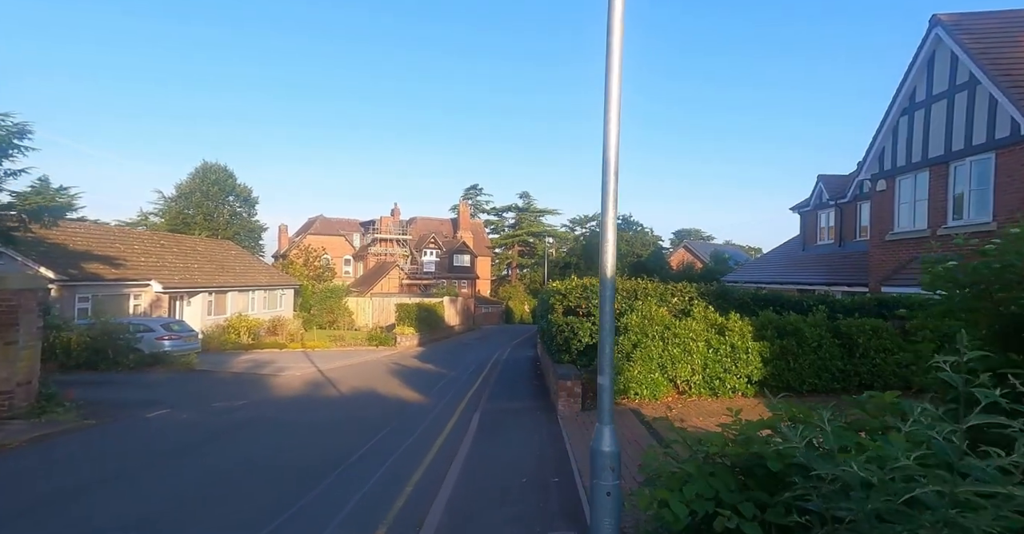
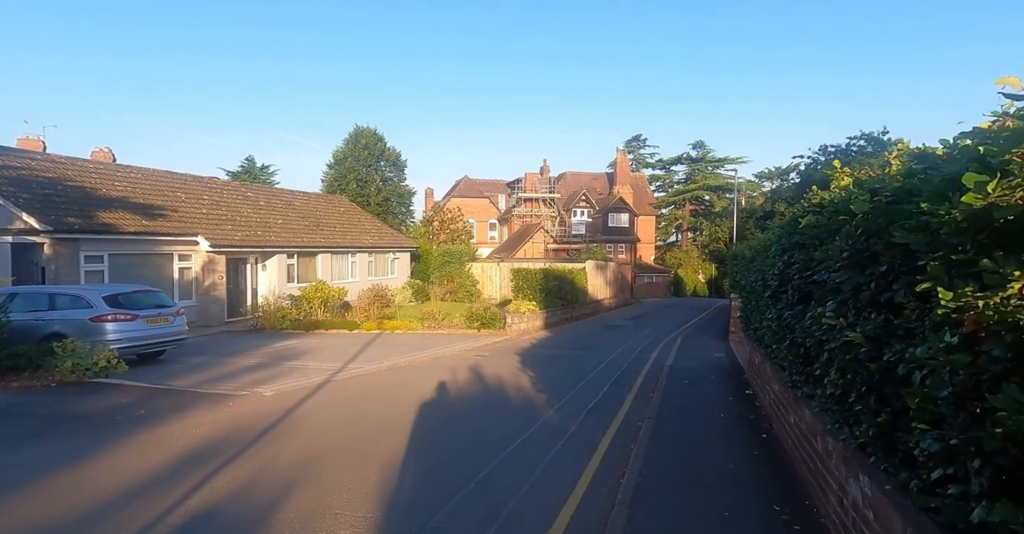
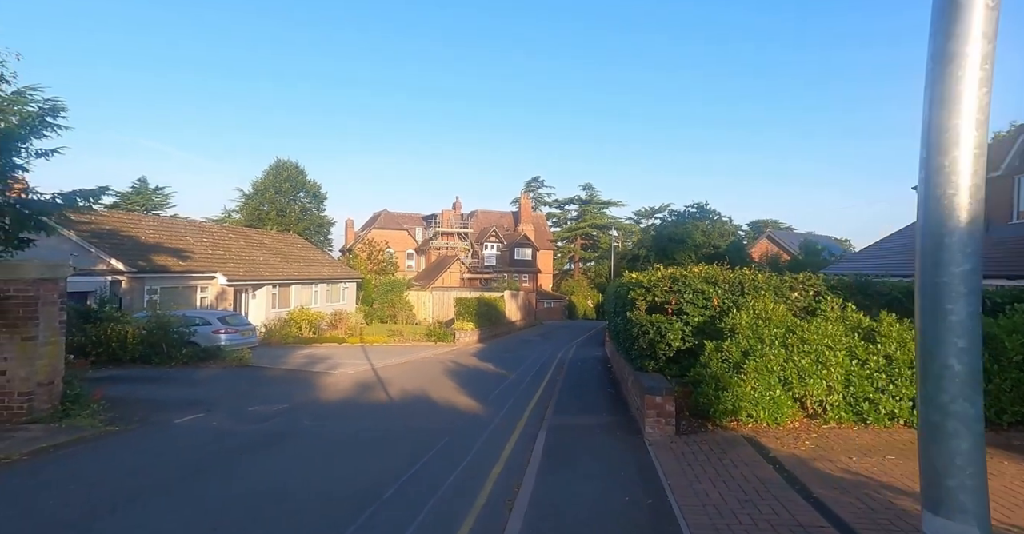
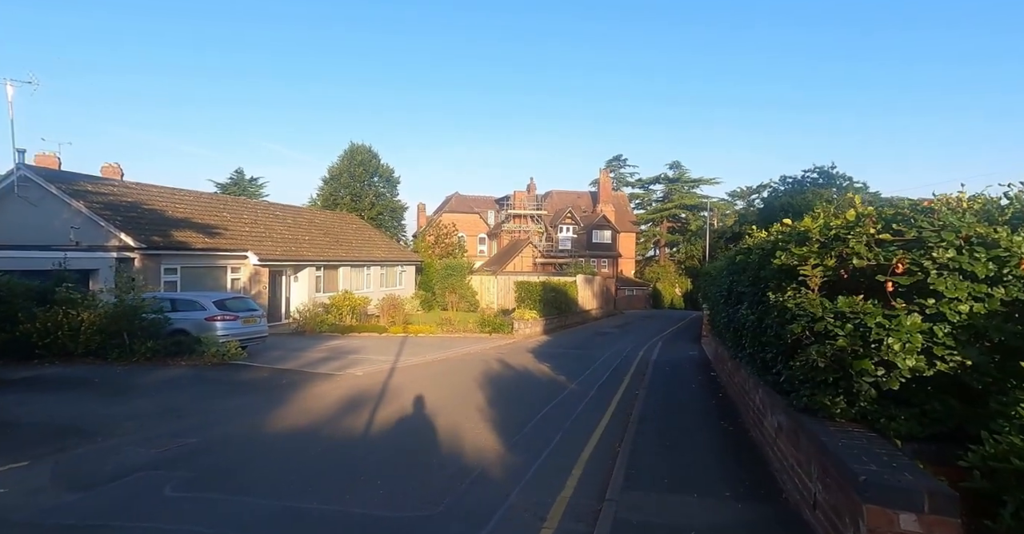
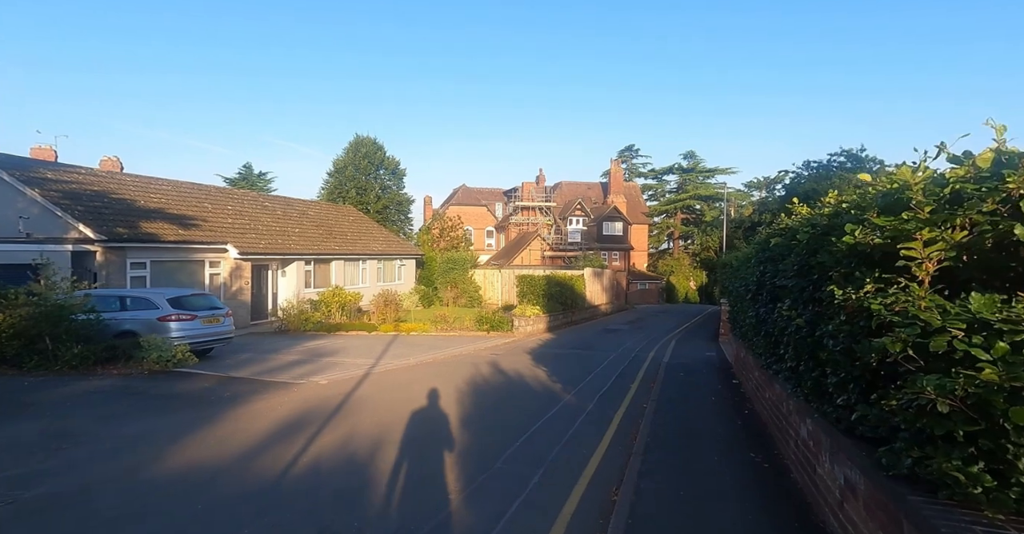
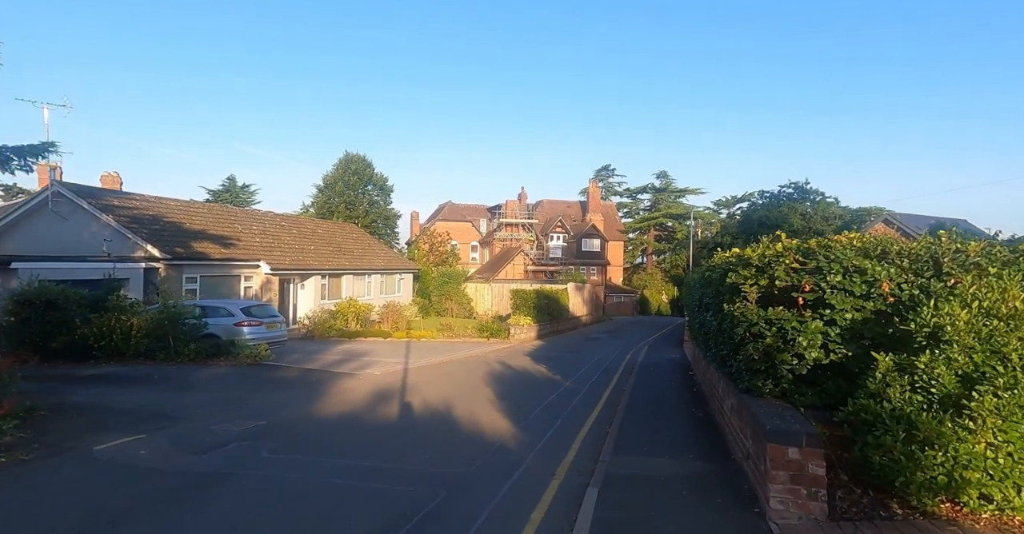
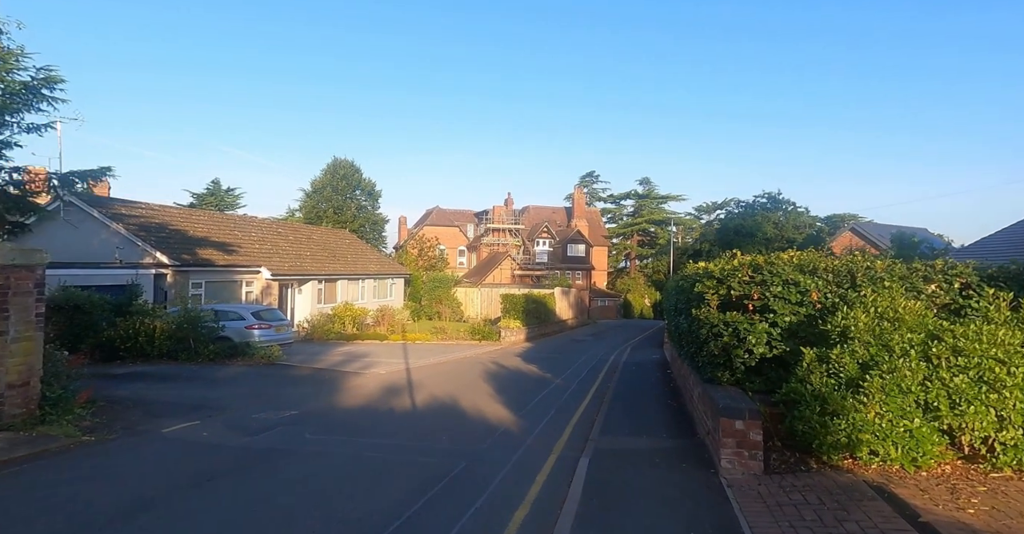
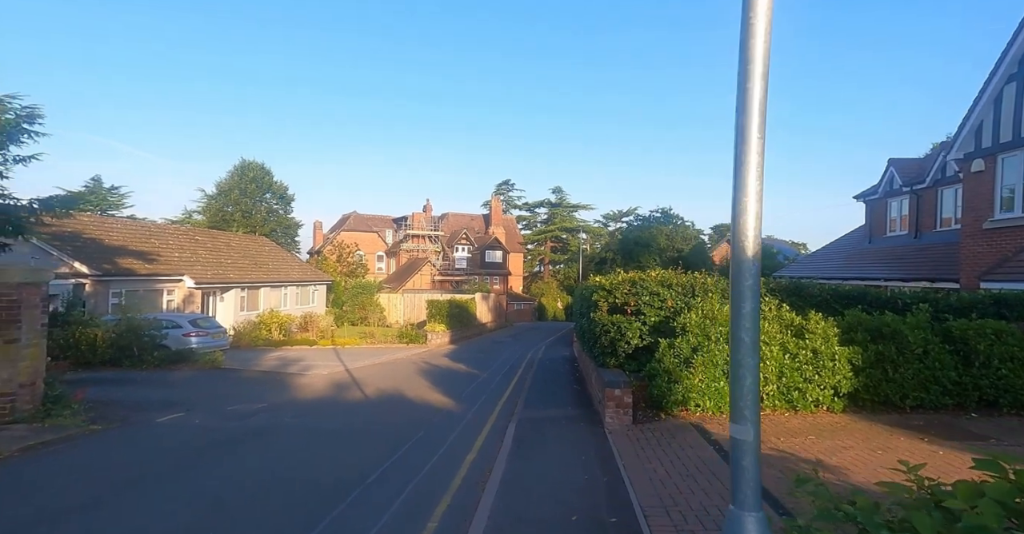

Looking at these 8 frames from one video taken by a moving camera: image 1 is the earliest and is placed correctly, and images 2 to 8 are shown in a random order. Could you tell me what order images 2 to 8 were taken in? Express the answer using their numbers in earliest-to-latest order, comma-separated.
8, 3, 7, 6, 4, 5, 2
